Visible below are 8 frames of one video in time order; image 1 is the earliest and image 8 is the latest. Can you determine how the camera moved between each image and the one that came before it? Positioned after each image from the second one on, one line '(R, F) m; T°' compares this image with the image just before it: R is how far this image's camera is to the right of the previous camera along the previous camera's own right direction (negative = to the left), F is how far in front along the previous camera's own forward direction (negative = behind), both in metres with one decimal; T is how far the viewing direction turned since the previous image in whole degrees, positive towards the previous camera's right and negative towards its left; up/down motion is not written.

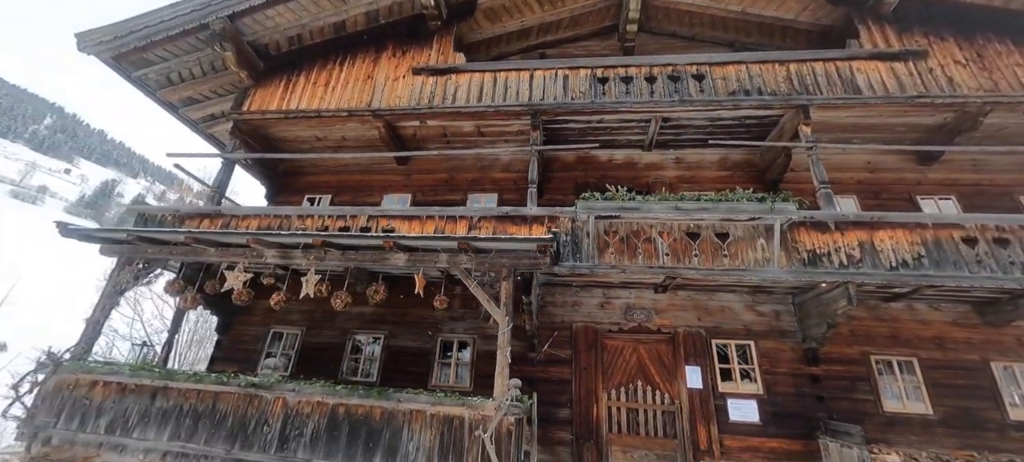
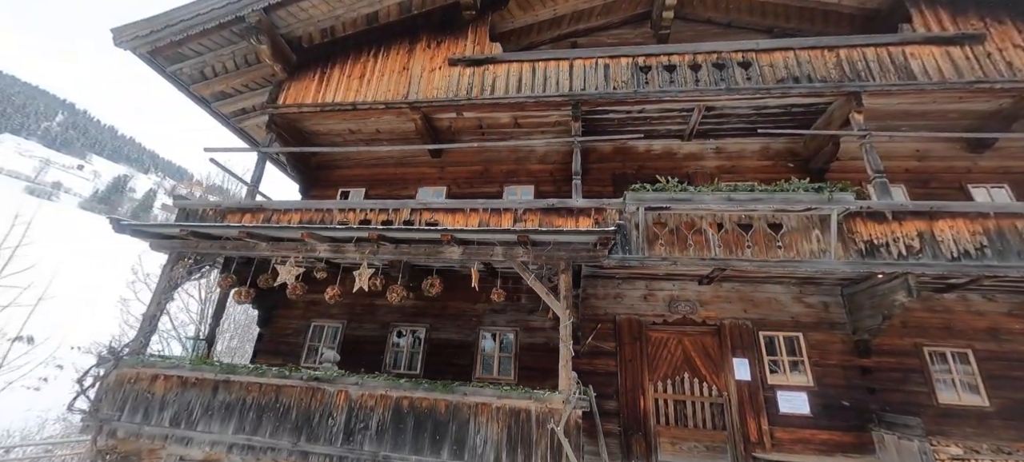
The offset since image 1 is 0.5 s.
(-0.8, +0.1) m; -1°
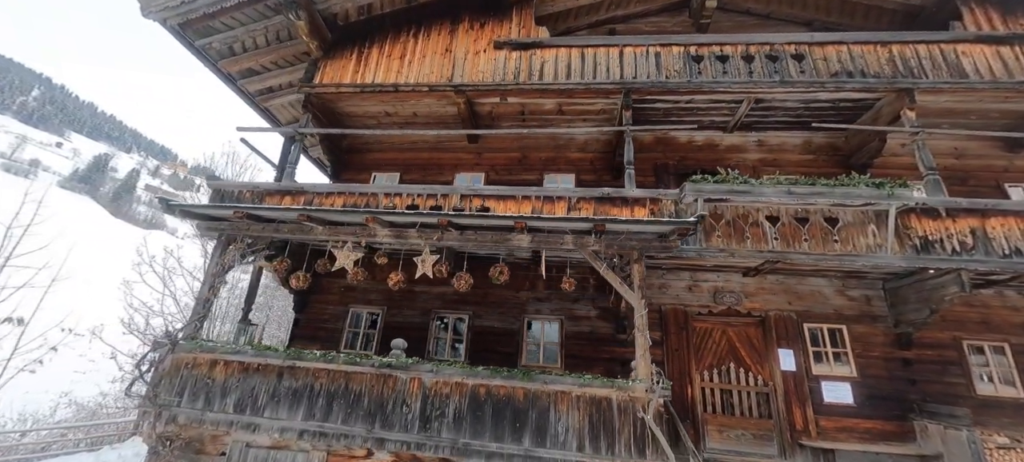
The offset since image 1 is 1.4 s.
(-1.3, +0.1) m; +2°
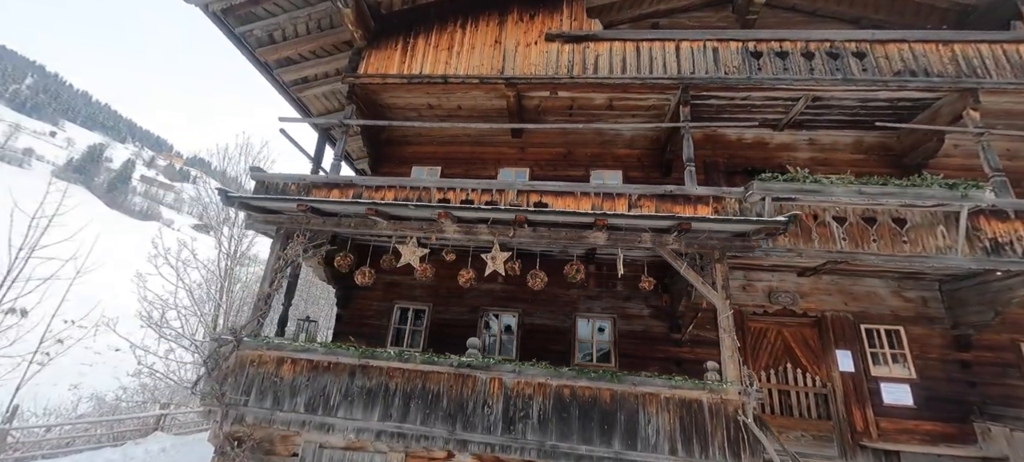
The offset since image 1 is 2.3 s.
(-1.2, +0.2) m; +1°
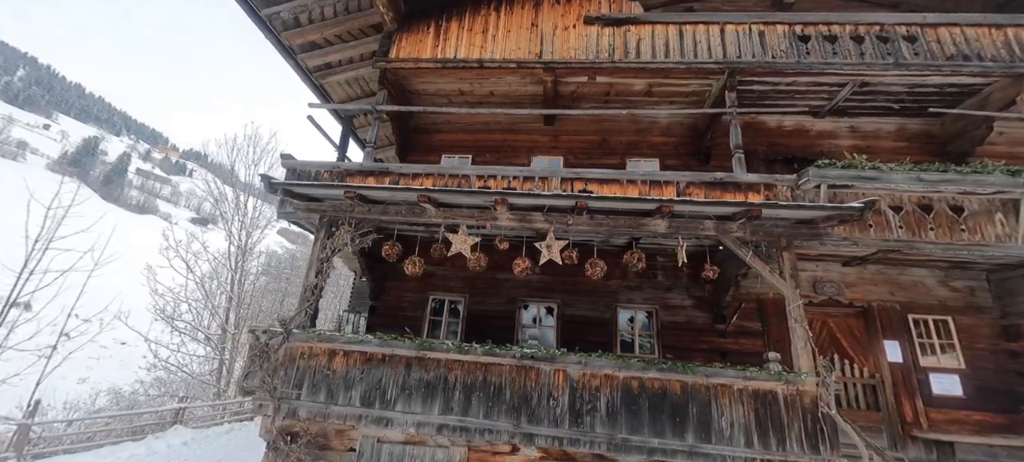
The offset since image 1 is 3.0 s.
(-0.9, +0.2) m; 0°
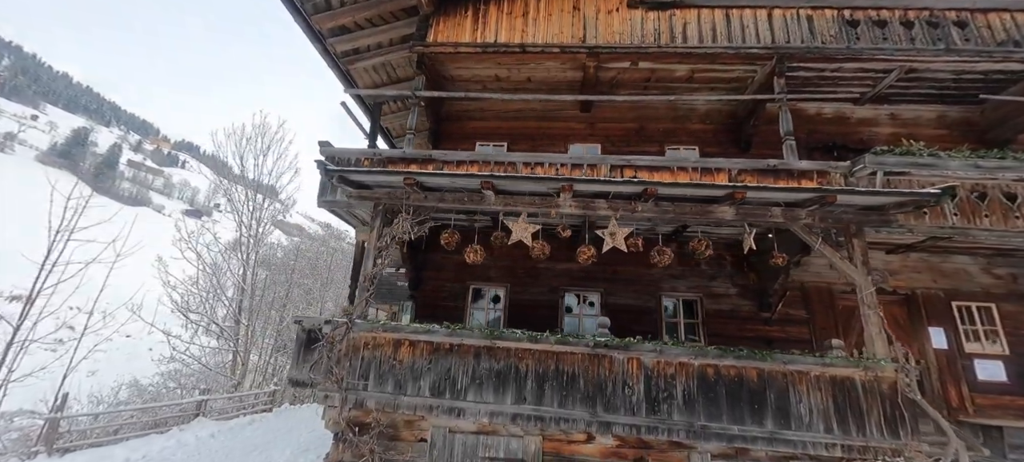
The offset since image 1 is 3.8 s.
(-1.0, +0.1) m; +1°
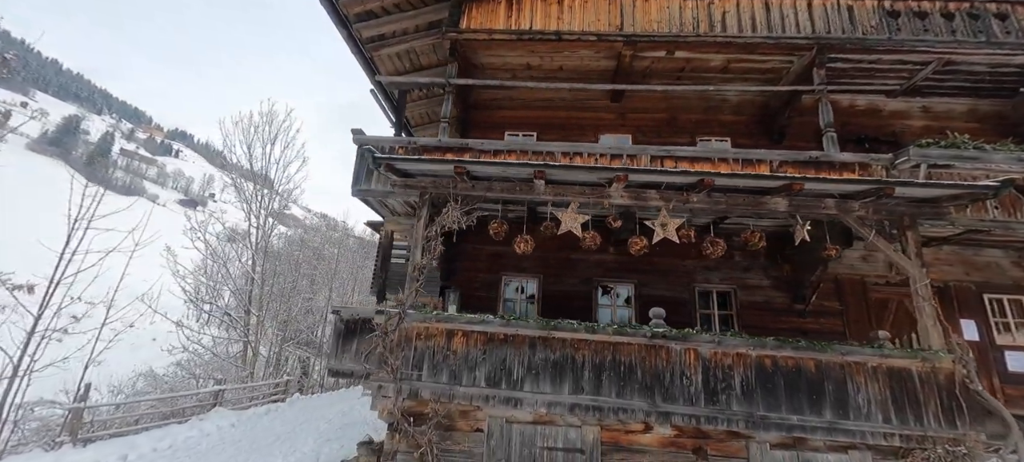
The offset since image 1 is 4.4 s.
(-0.8, +0.1) m; +1°
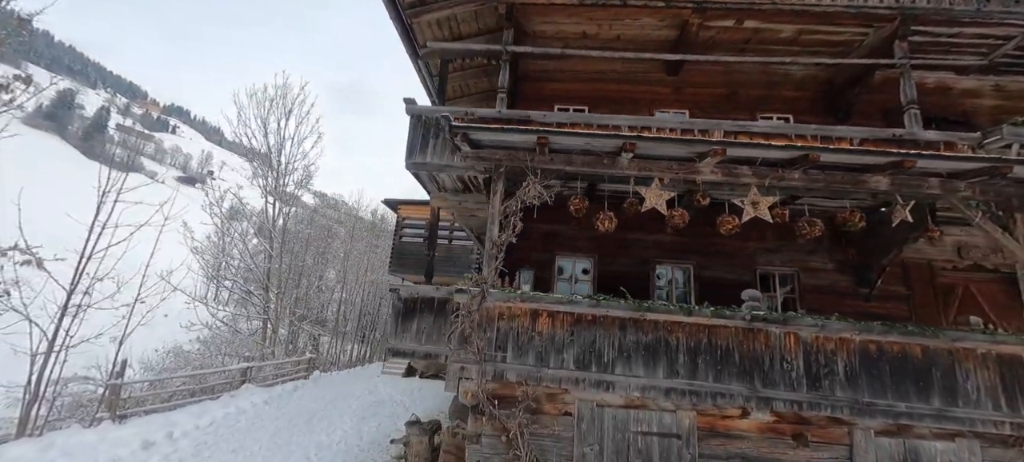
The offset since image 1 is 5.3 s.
(-1.2, +0.3) m; 0°
